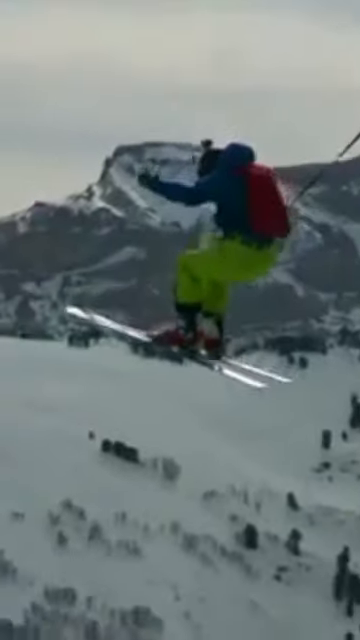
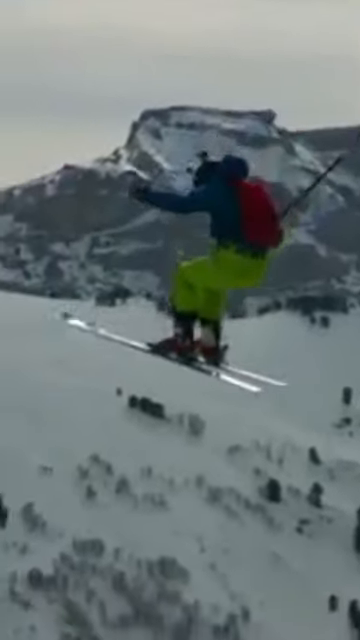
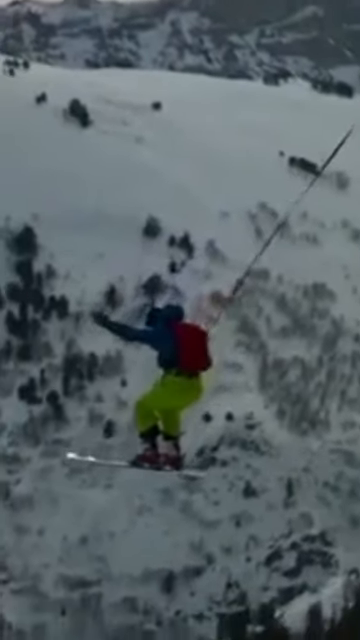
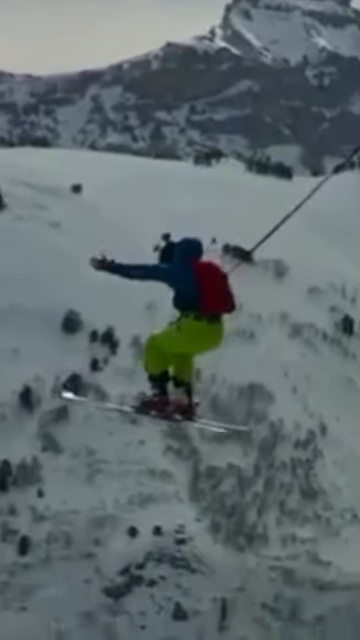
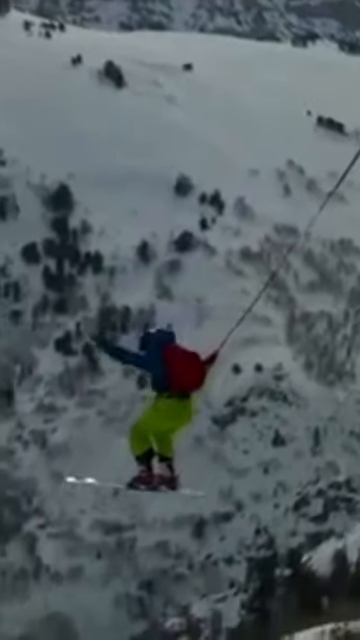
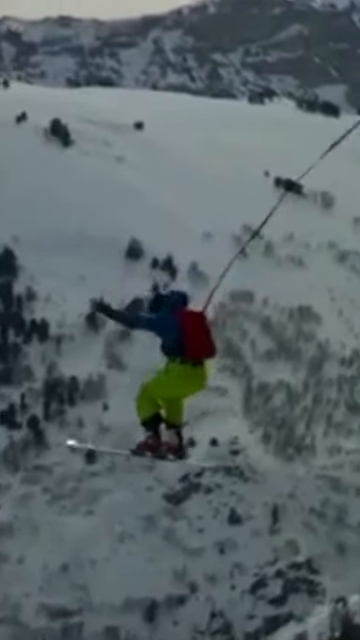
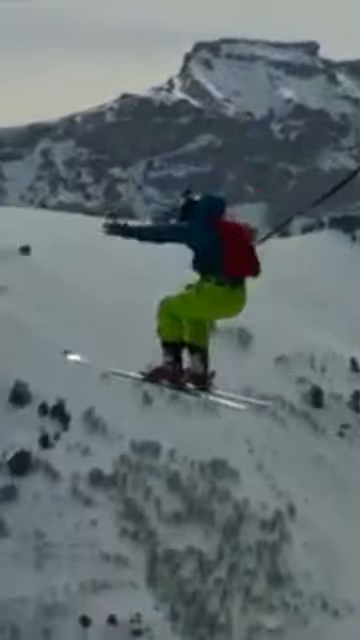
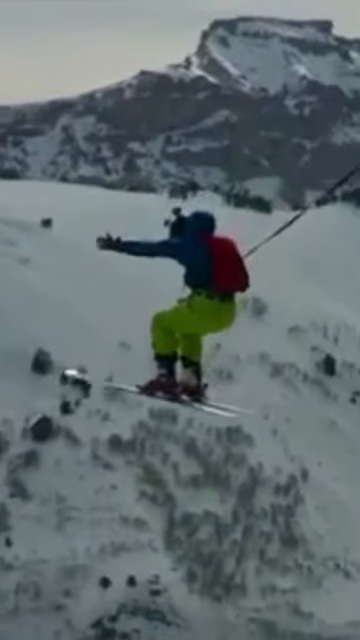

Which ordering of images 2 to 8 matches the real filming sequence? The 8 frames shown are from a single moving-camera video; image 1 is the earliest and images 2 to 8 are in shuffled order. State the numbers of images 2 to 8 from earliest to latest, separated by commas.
2, 7, 8, 4, 6, 3, 5
